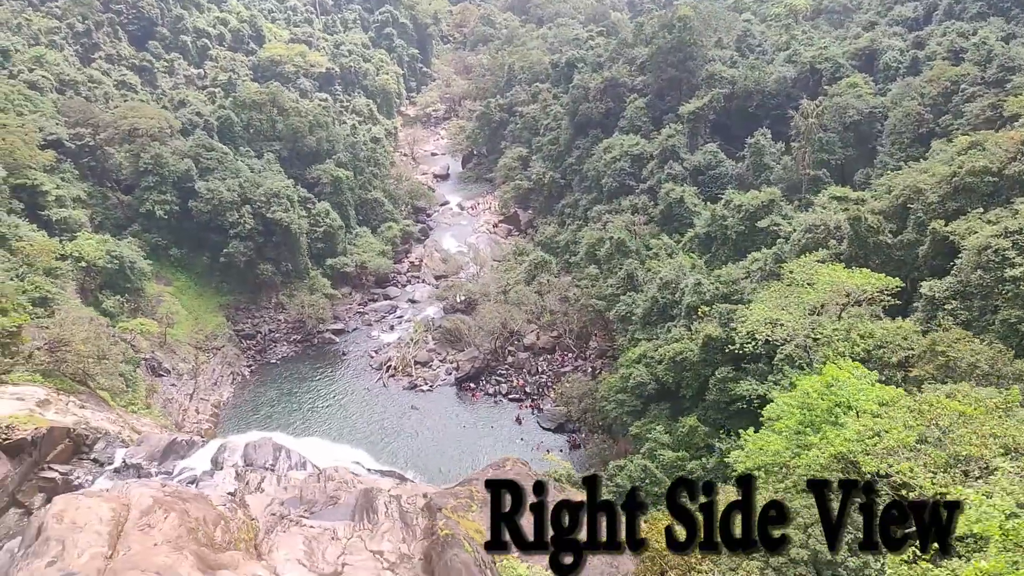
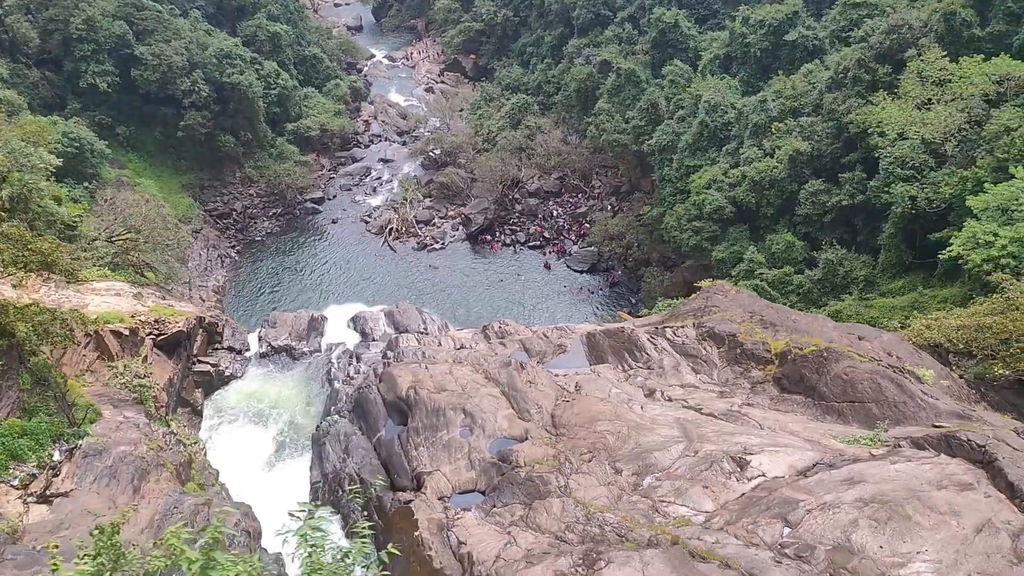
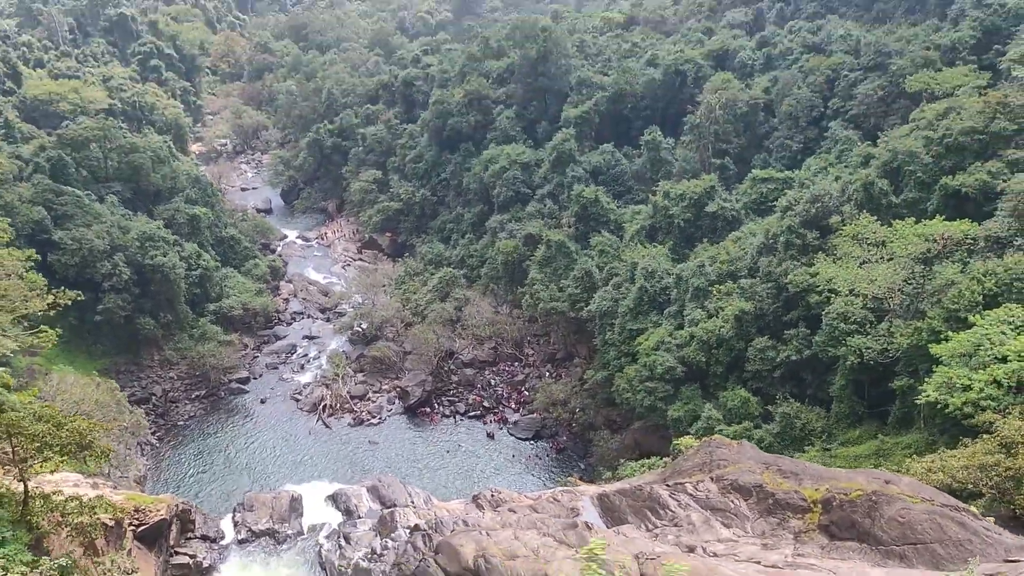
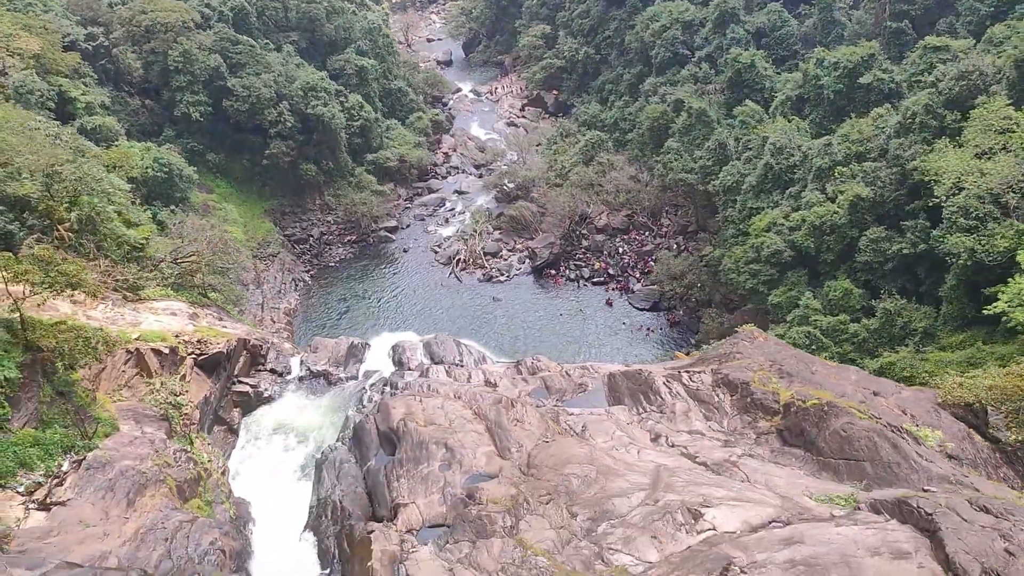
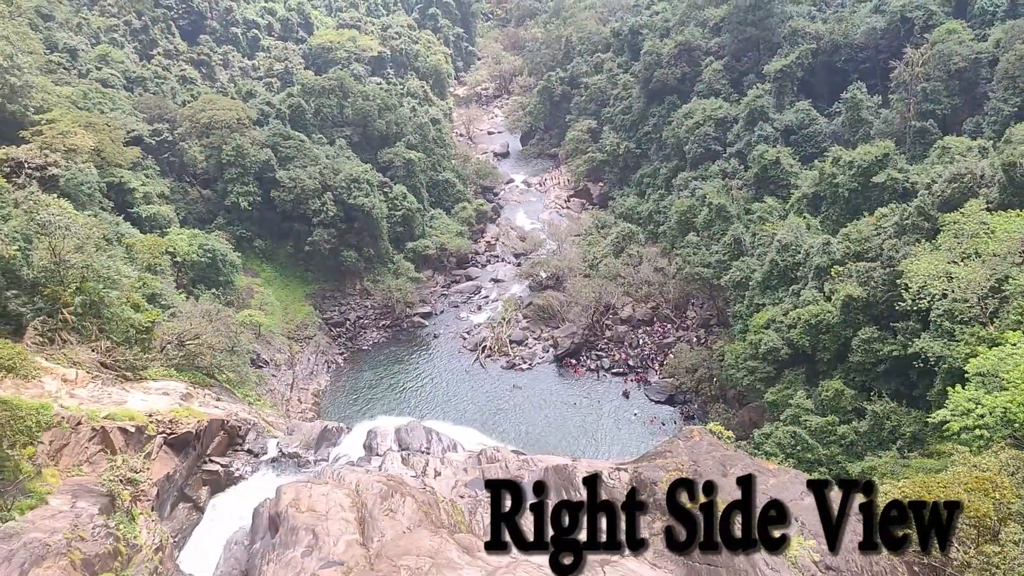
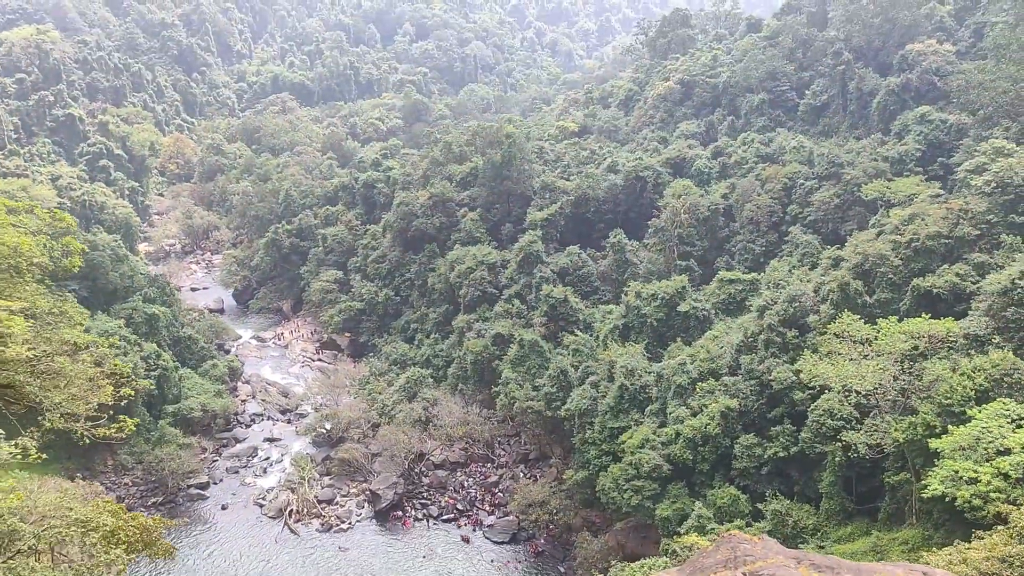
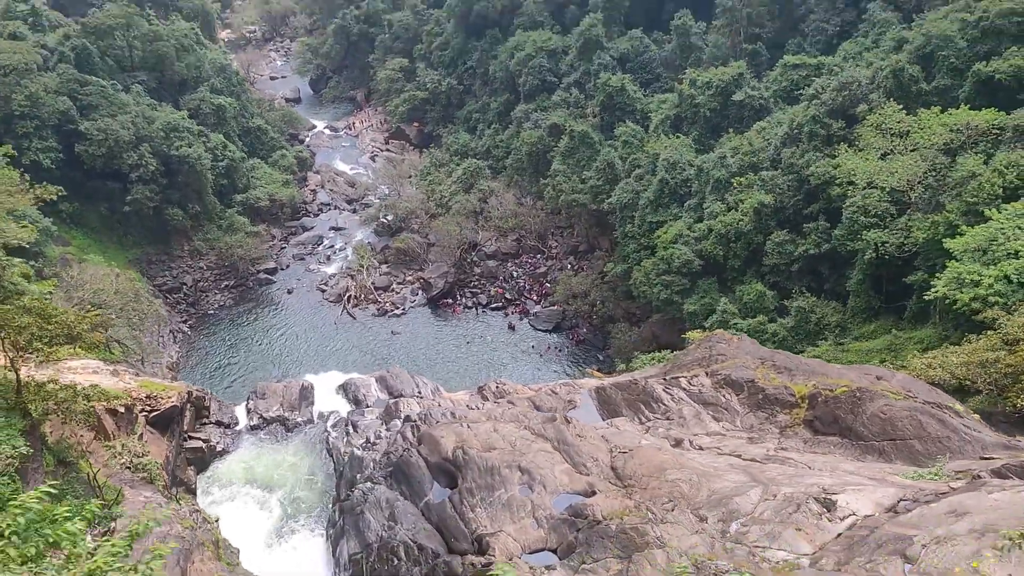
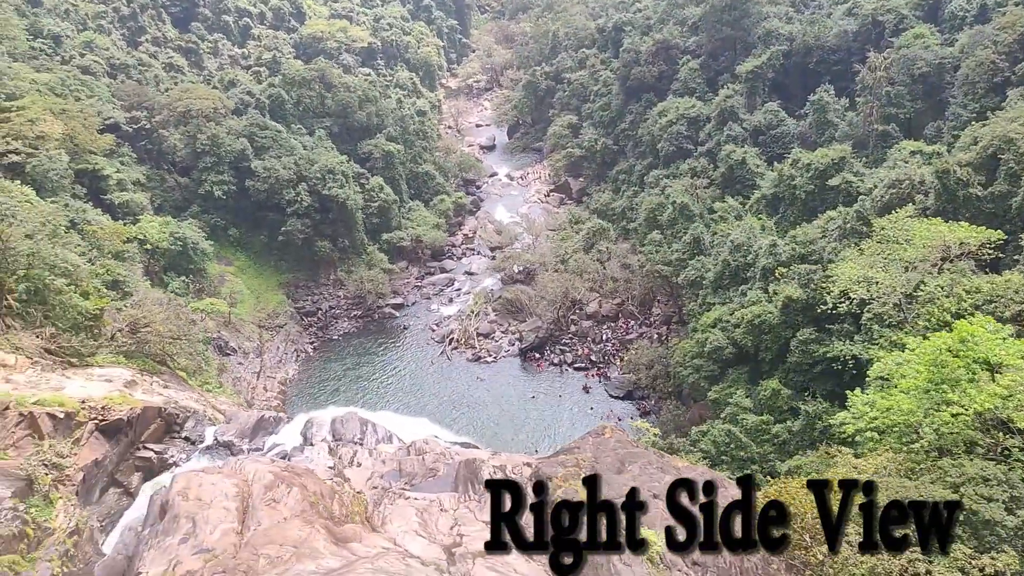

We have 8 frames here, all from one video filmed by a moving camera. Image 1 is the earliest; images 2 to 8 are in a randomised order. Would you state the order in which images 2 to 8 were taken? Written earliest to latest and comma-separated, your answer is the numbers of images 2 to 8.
8, 5, 4, 2, 7, 3, 6
